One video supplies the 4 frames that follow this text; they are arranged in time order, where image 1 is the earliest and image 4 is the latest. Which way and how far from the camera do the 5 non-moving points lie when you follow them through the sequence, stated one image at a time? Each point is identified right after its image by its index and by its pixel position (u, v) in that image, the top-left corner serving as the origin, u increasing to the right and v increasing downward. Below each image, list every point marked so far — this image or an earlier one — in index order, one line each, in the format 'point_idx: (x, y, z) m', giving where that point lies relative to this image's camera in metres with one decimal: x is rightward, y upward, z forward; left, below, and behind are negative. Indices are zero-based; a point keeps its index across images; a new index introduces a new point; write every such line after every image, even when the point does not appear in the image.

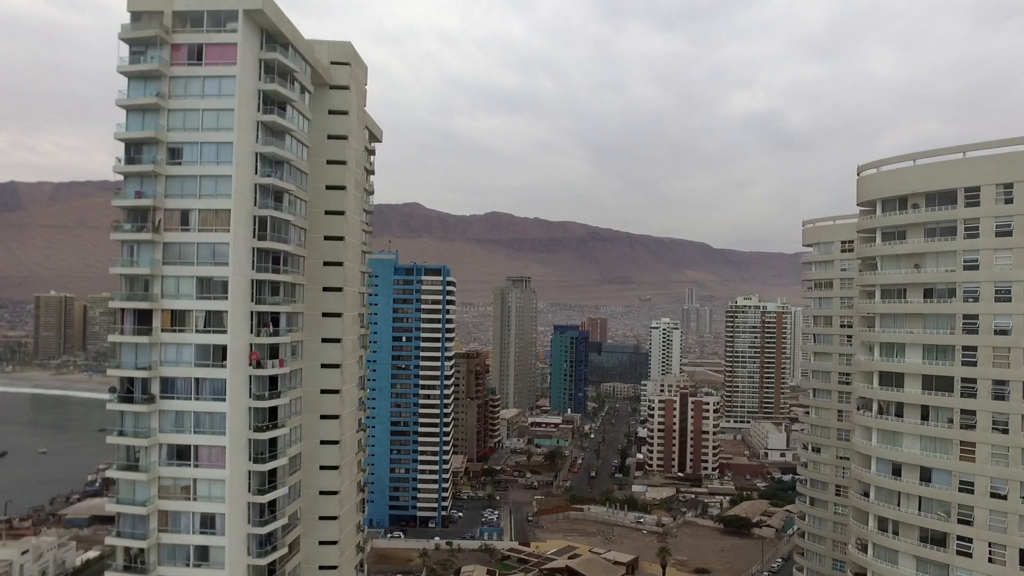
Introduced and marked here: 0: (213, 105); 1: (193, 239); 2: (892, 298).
0: (-5.6, +3.4, +12.4) m
1: (-5.9, +0.9, +12.3) m
2: (+8.4, -0.2, +14.7) m
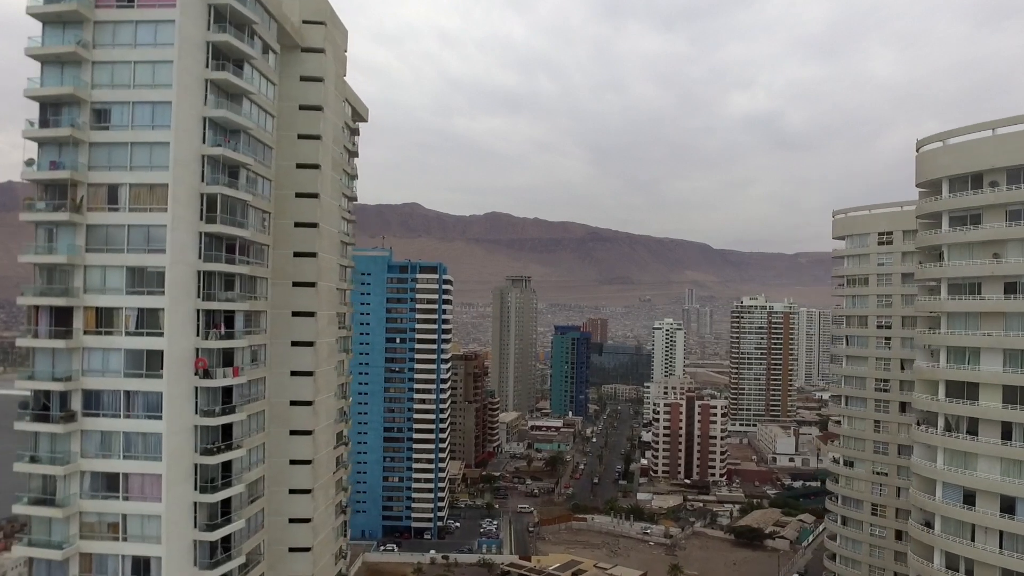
0: (-5.5, +3.5, +10.1) m
1: (-5.9, +1.0, +10.0) m
2: (+8.4, -0.1, +12.4) m
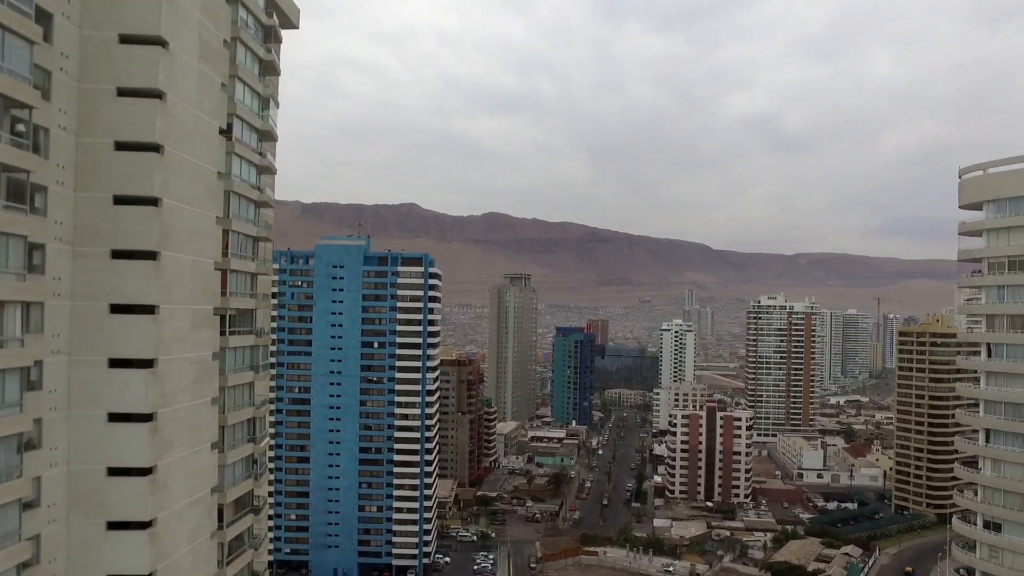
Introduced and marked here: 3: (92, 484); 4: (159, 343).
0: (-5.5, +3.8, +3.7) m
1: (-5.9, +1.3, +3.7) m
2: (+8.4, +0.2, +6.1) m
3: (-4.8, -2.2, +7.6) m
4: (-4.2, -0.7, +7.8) m
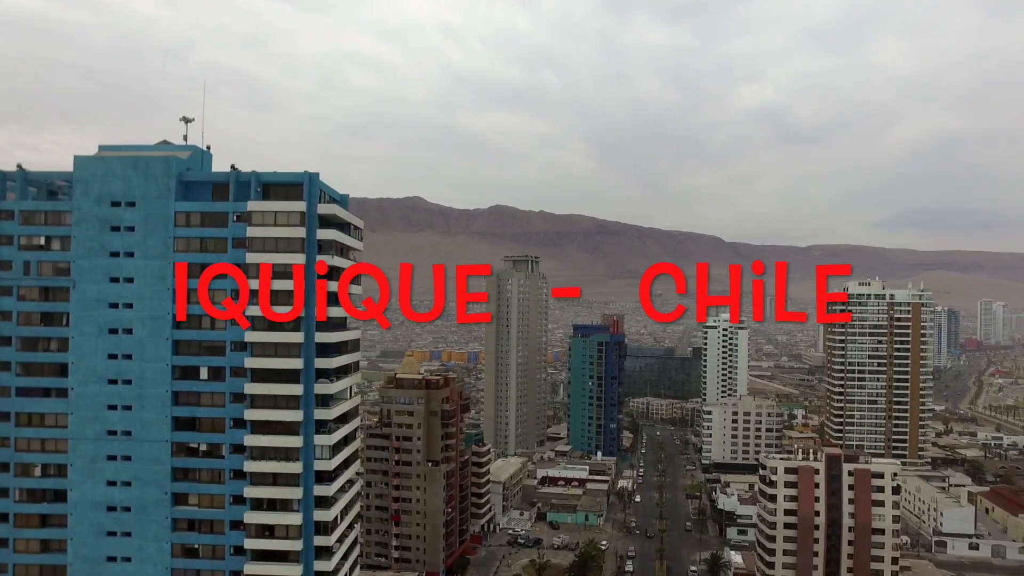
0: (-6.2, +4.6, -15.4) m
1: (-6.5, +2.1, -15.4) m
2: (+7.8, +1.0, -13.2) m
3: (-5.4, -1.5, -11.5) m
4: (-4.8, +0.1, -11.3) m
